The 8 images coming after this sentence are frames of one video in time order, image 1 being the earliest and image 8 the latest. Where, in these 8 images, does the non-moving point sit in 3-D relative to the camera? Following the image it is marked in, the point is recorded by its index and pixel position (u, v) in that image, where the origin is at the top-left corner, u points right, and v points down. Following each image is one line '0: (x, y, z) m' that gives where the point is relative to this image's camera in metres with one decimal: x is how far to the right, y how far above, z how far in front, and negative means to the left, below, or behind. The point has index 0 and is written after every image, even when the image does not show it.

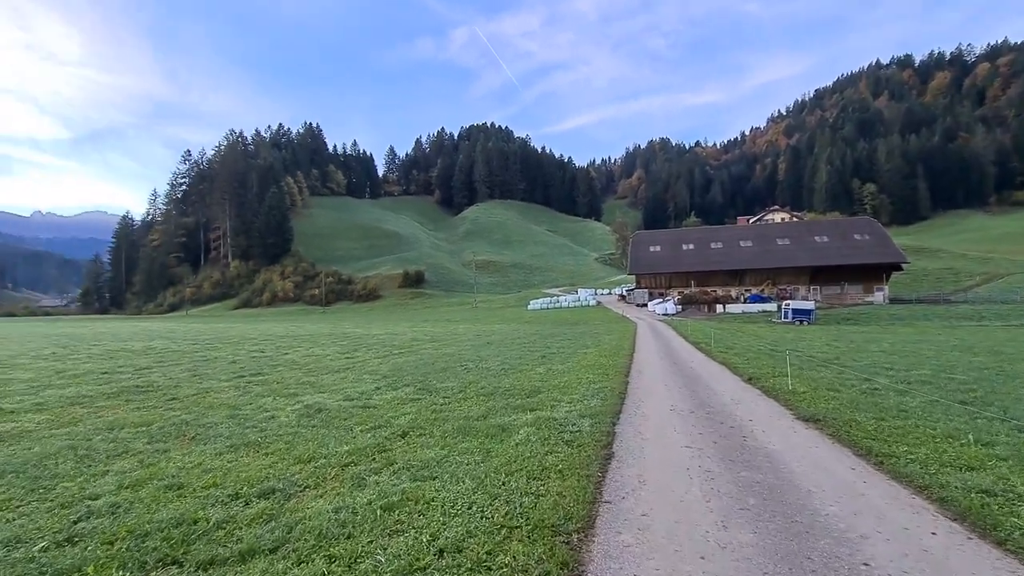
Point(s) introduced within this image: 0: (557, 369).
0: (+1.3, -2.4, +14.0) m
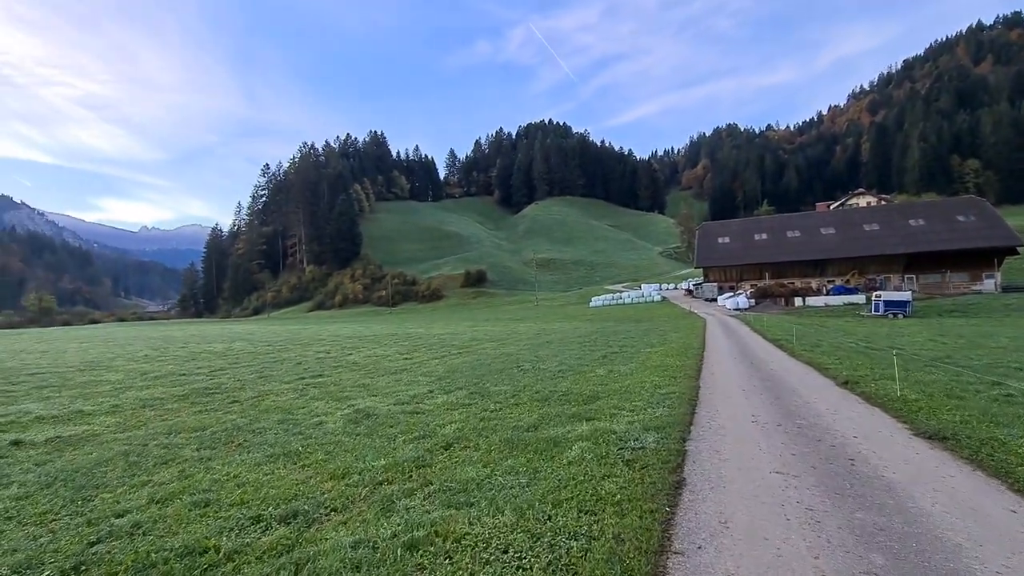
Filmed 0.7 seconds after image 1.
0: (+2.9, -2.2, +13.0) m
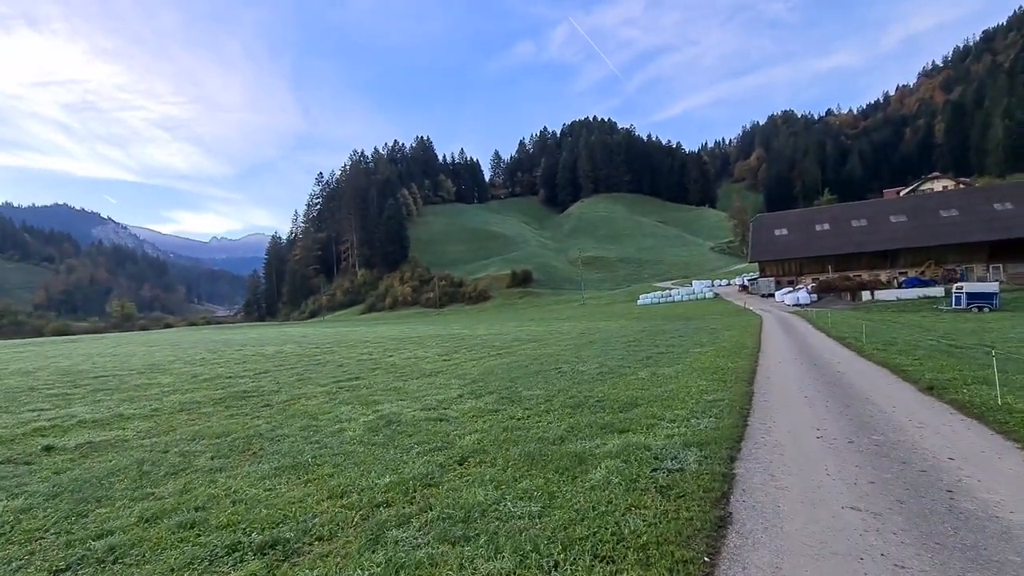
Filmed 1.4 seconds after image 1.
0: (+3.7, -2.1, +12.0) m
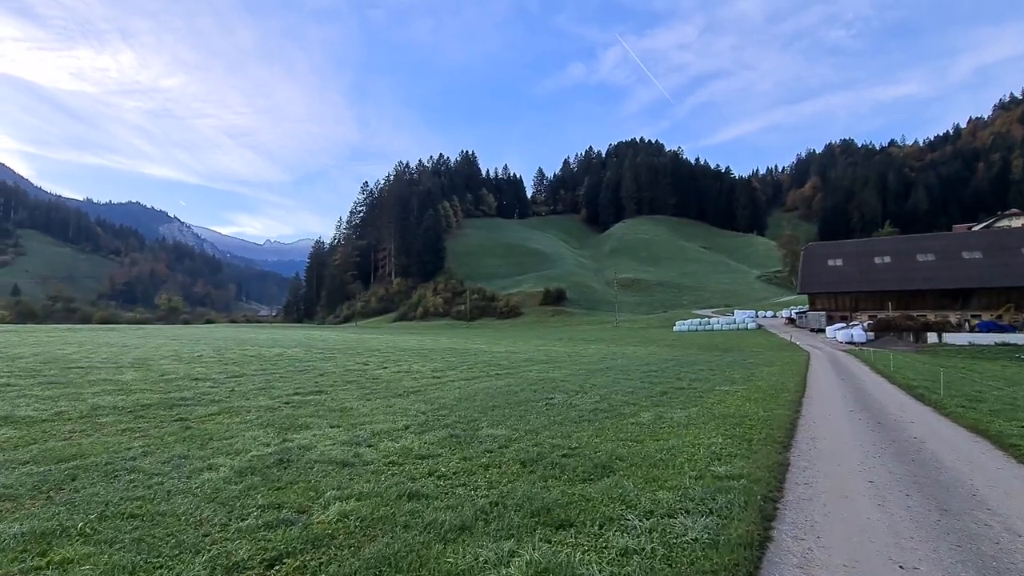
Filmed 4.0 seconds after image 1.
0: (+3.0, -2.5, +9.2) m
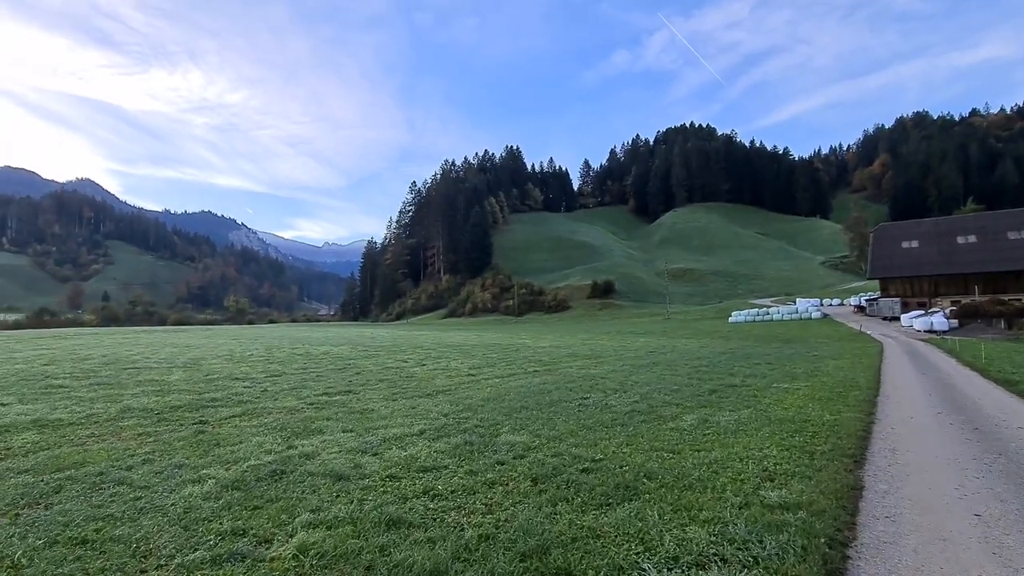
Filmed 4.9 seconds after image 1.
0: (+3.4, -2.3, +8.0) m
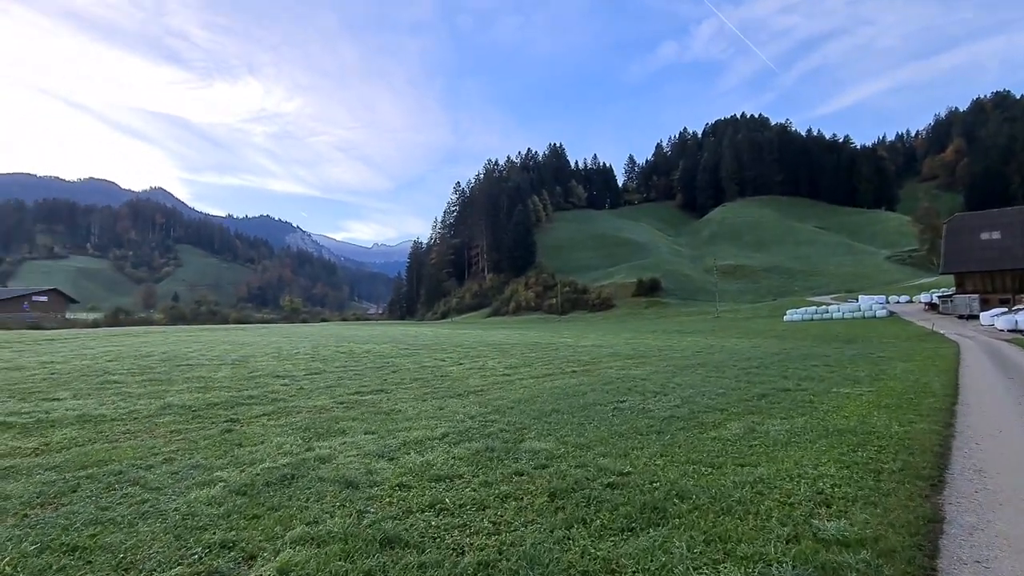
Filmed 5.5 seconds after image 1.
0: (+3.7, -2.2, +7.2) m
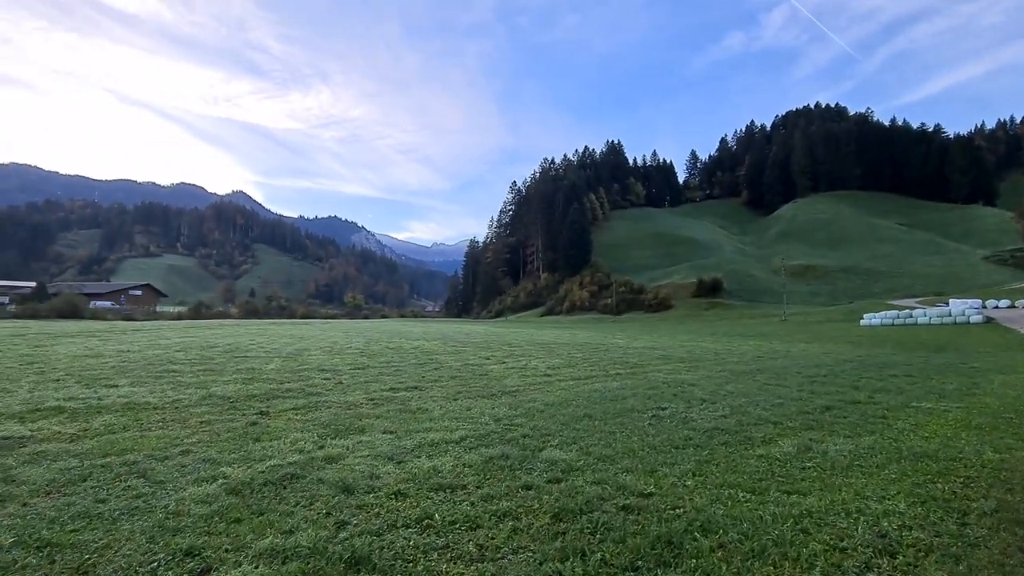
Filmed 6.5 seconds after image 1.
0: (+3.9, -2.1, +6.2) m
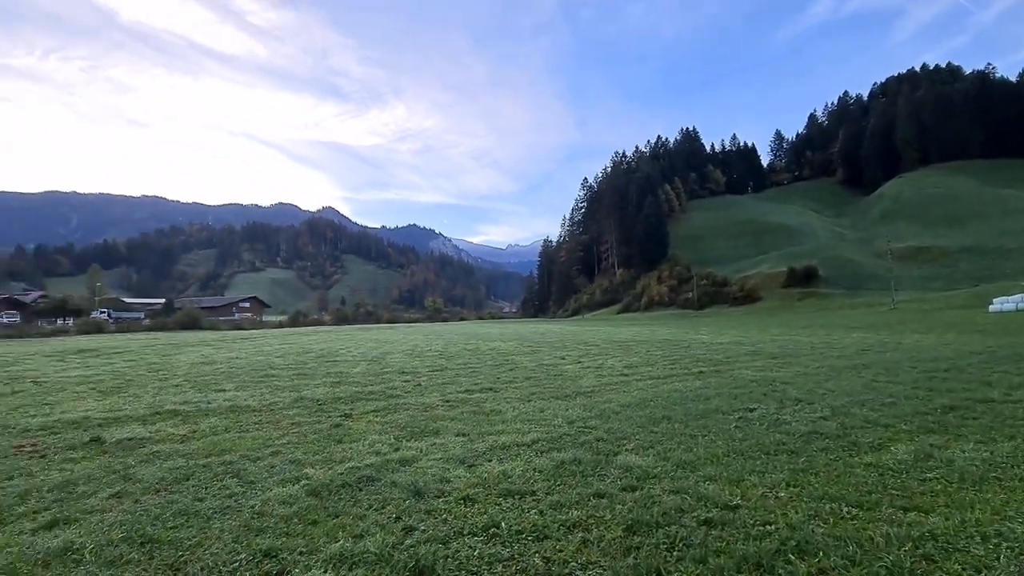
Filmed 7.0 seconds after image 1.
0: (+4.8, -2.0, +5.3) m
